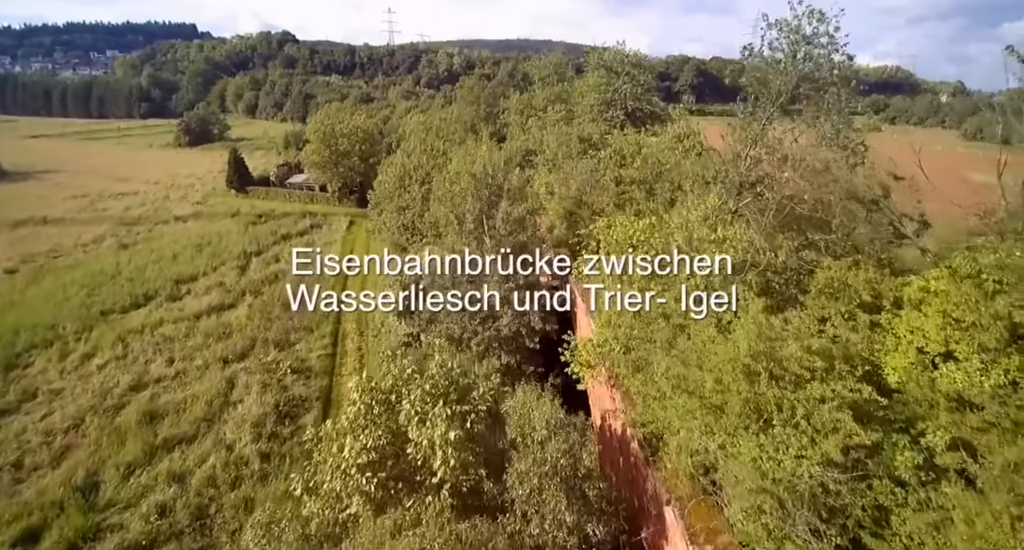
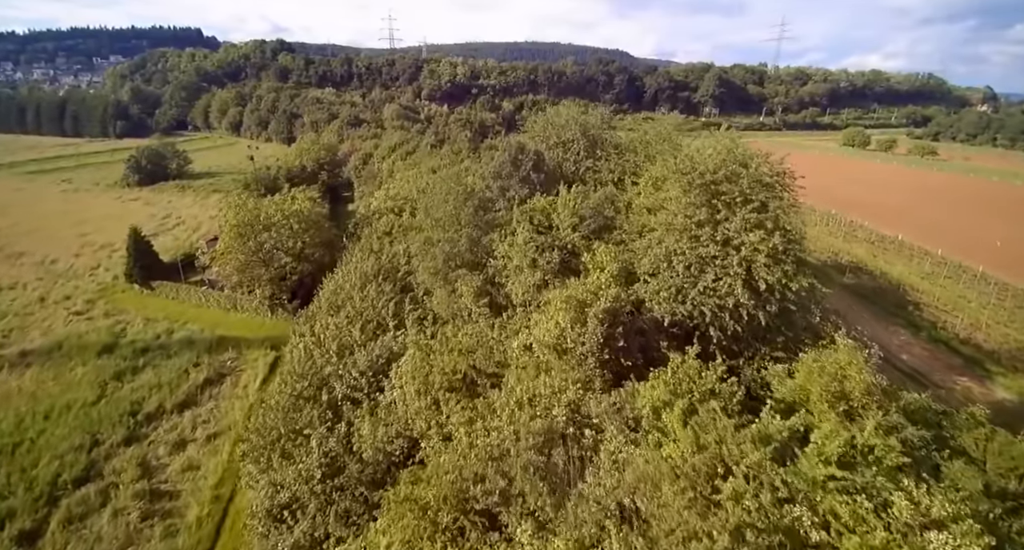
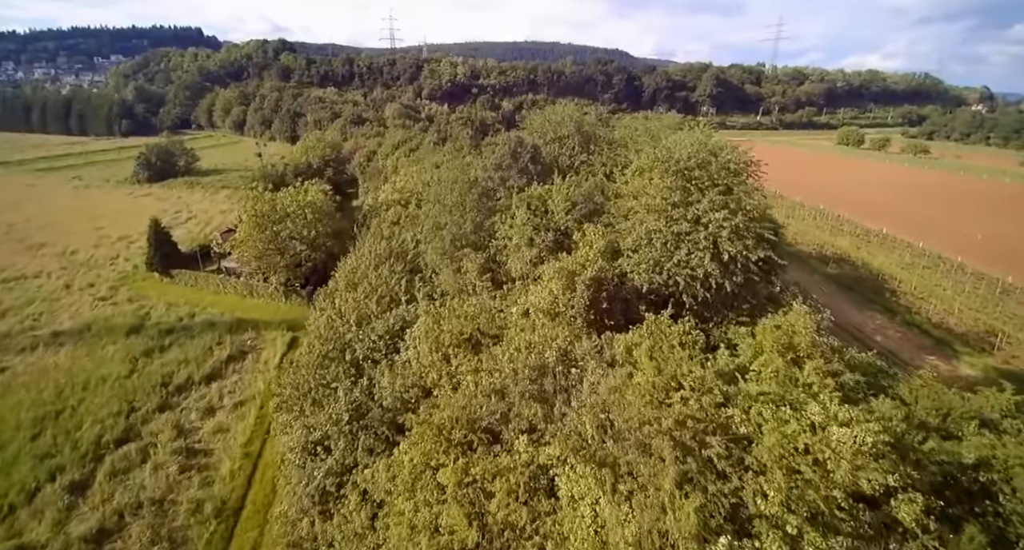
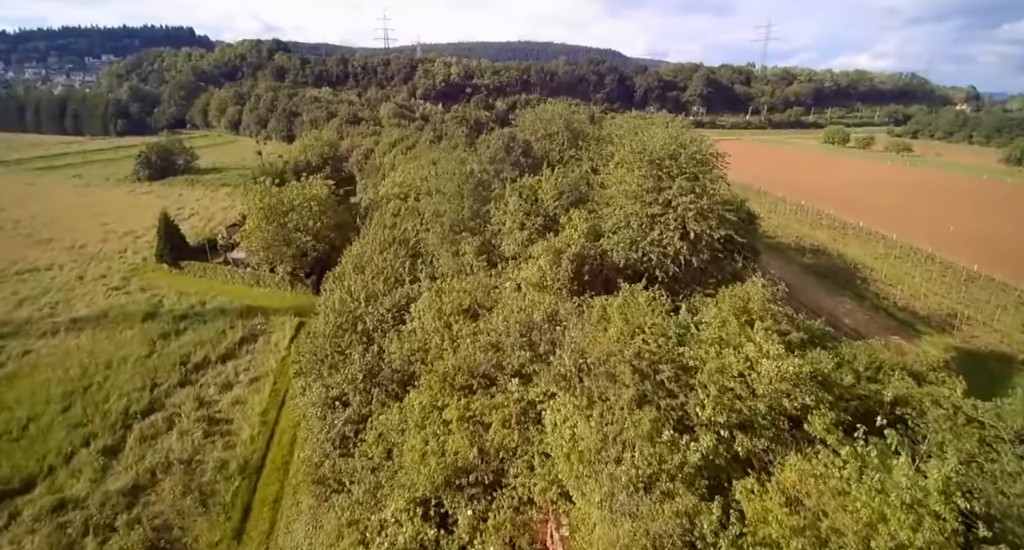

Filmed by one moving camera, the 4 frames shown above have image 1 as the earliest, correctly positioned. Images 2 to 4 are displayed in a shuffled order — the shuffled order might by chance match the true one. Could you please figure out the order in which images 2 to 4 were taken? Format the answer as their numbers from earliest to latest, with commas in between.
4, 3, 2
